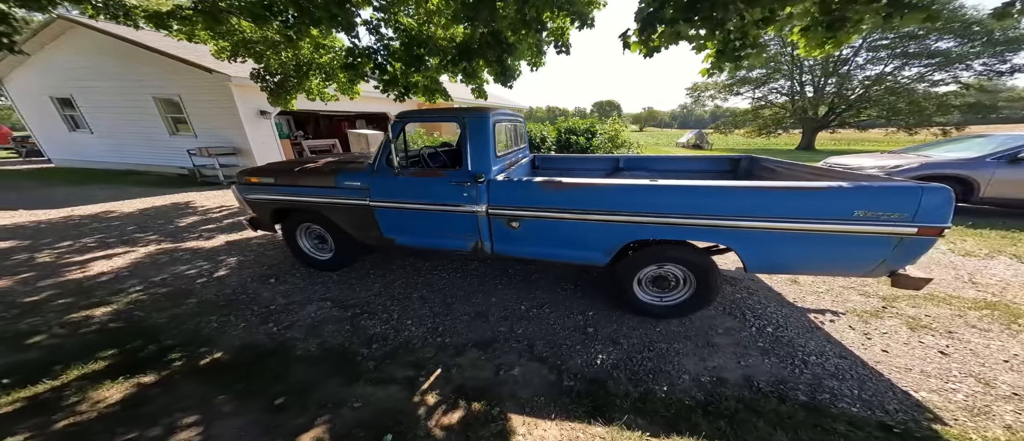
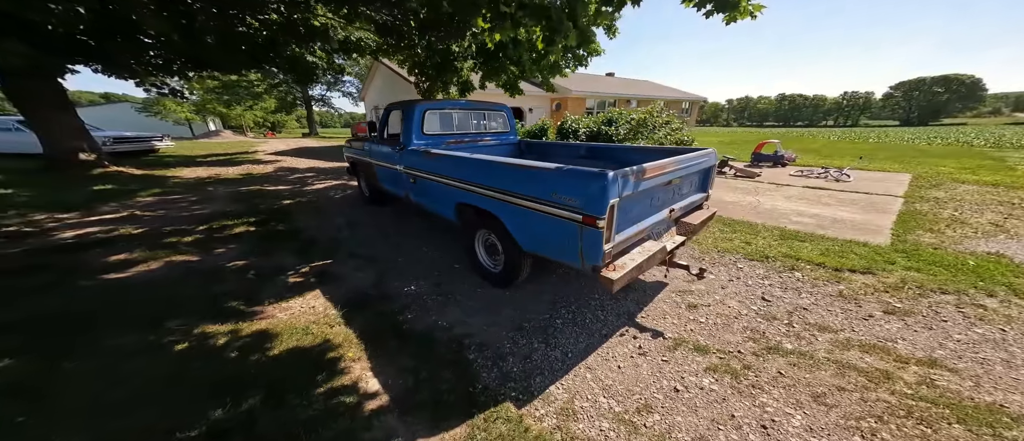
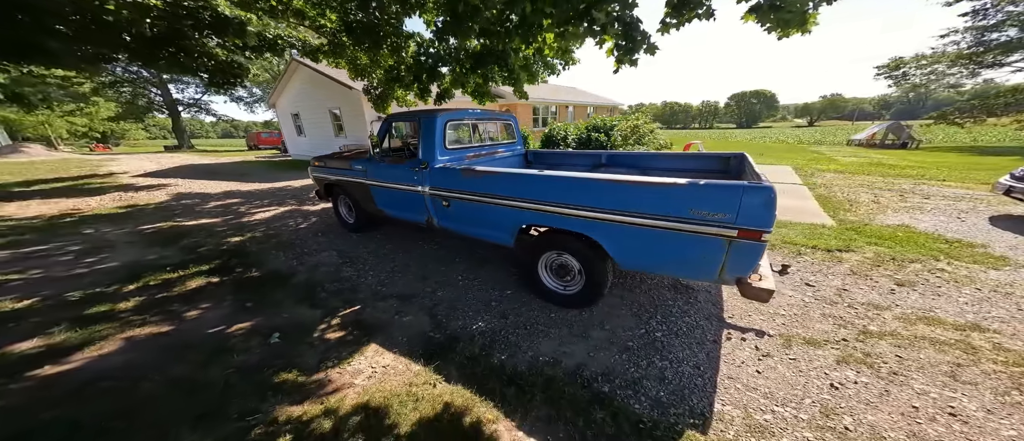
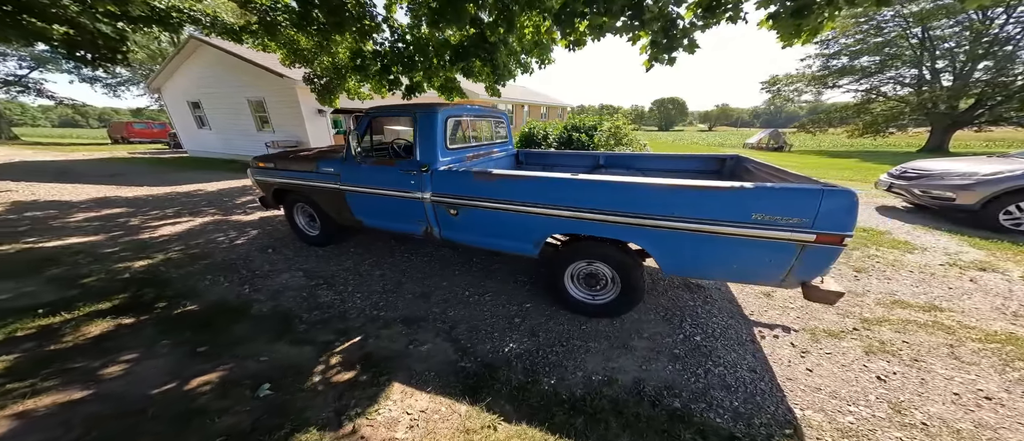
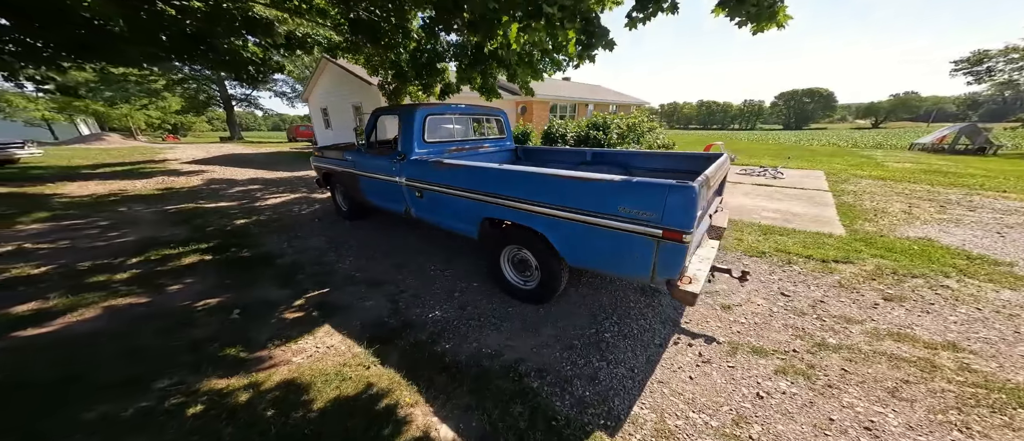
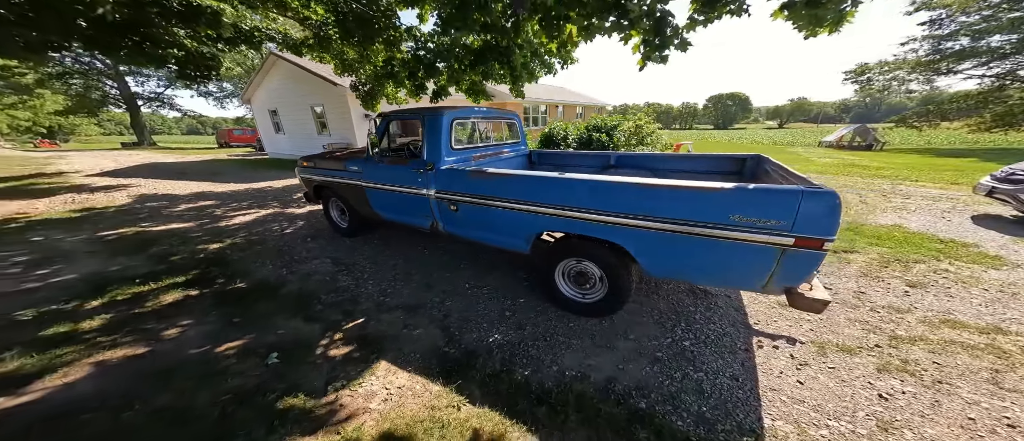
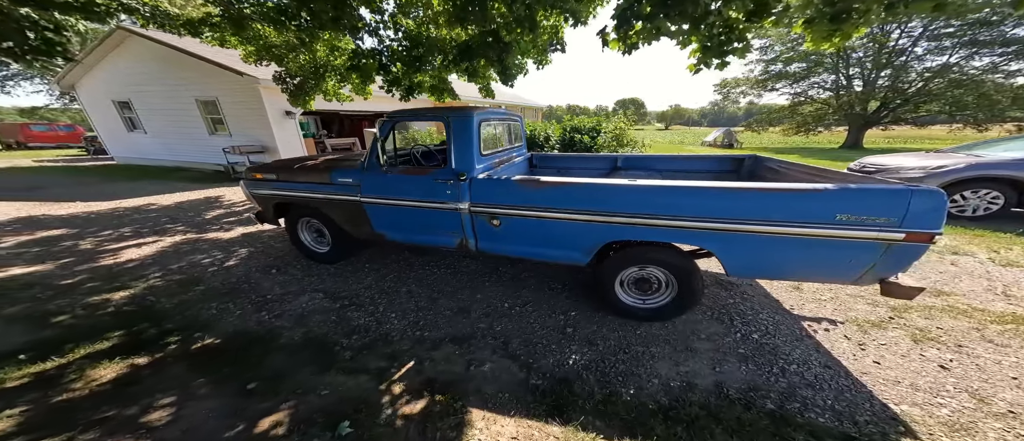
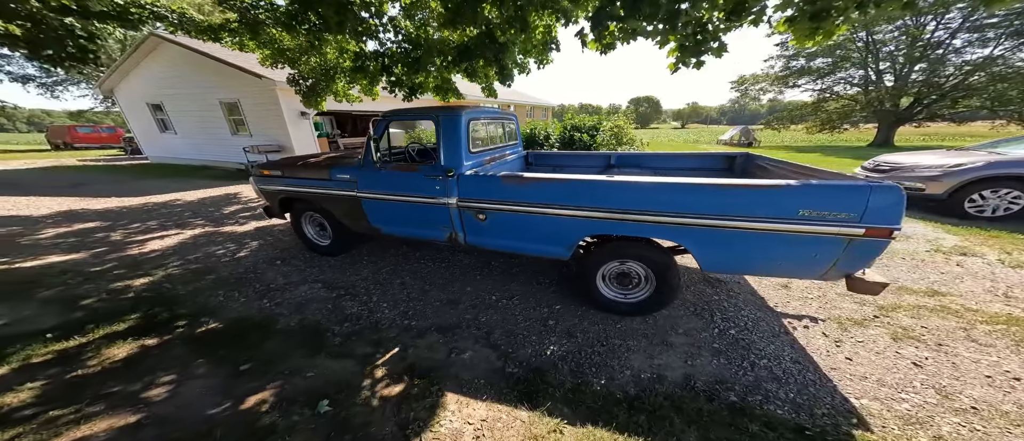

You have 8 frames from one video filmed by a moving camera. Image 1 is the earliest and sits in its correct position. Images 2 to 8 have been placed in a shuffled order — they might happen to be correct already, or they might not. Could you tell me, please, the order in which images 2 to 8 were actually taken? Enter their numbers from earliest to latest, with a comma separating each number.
7, 8, 4, 6, 3, 5, 2
